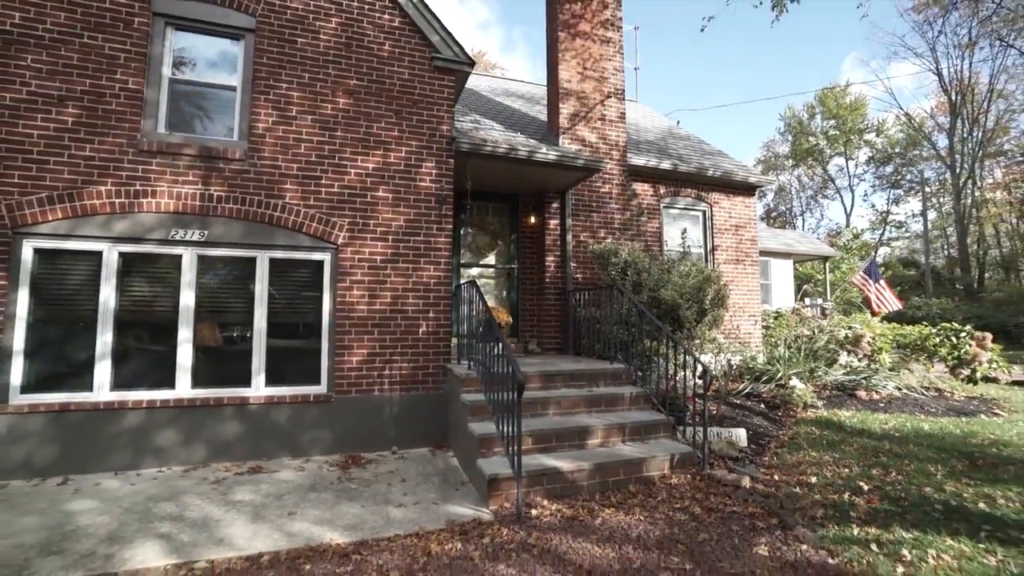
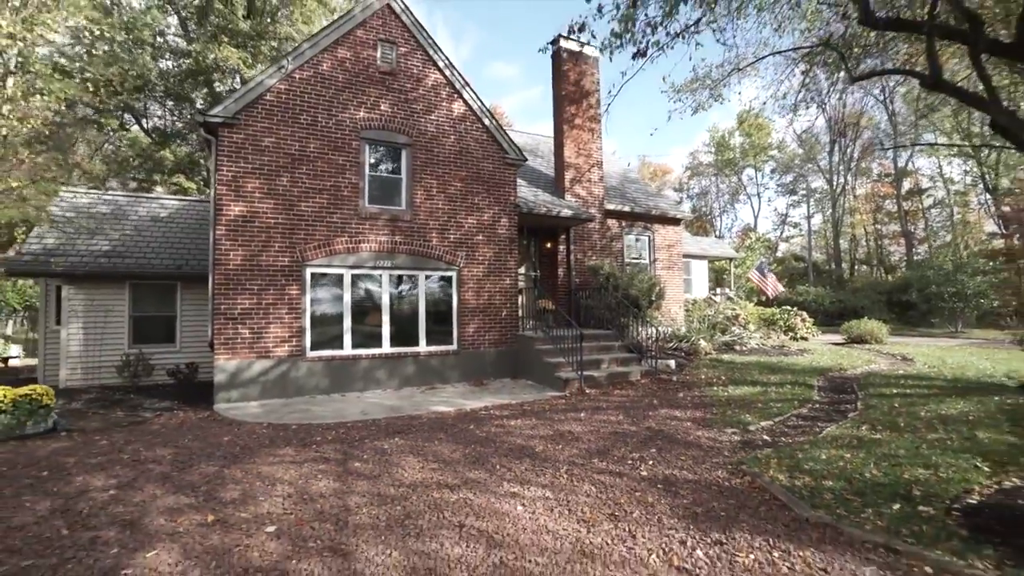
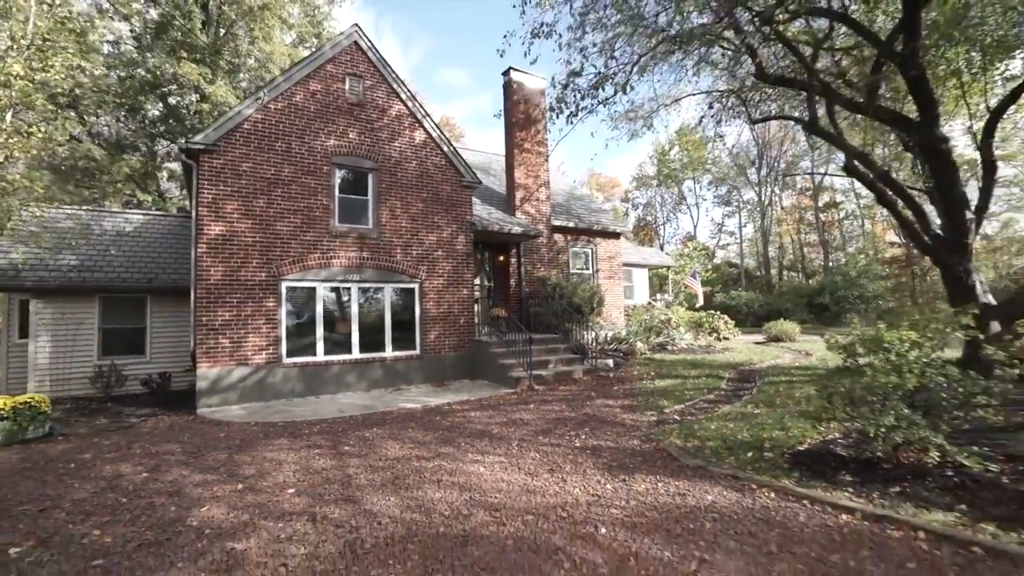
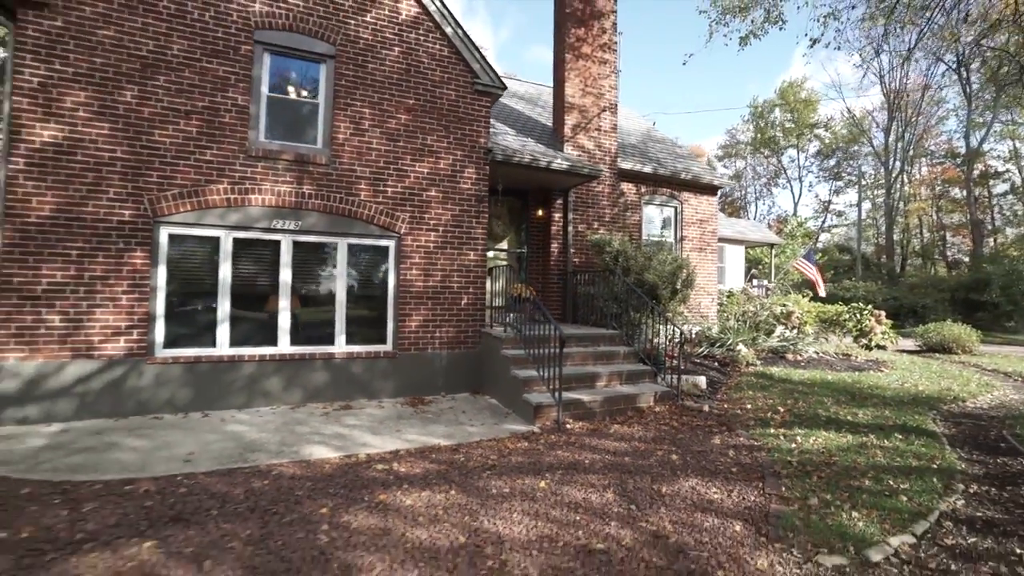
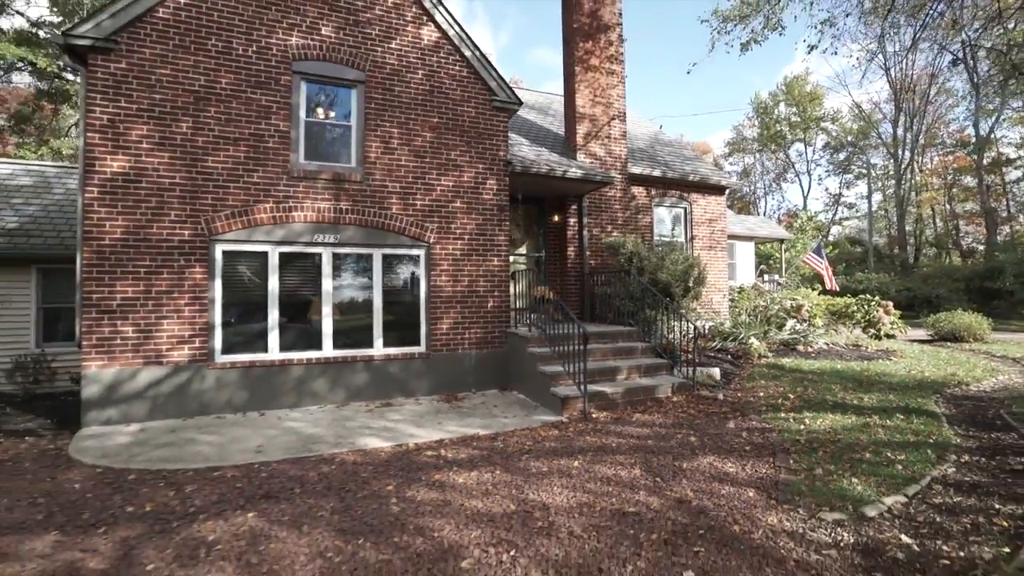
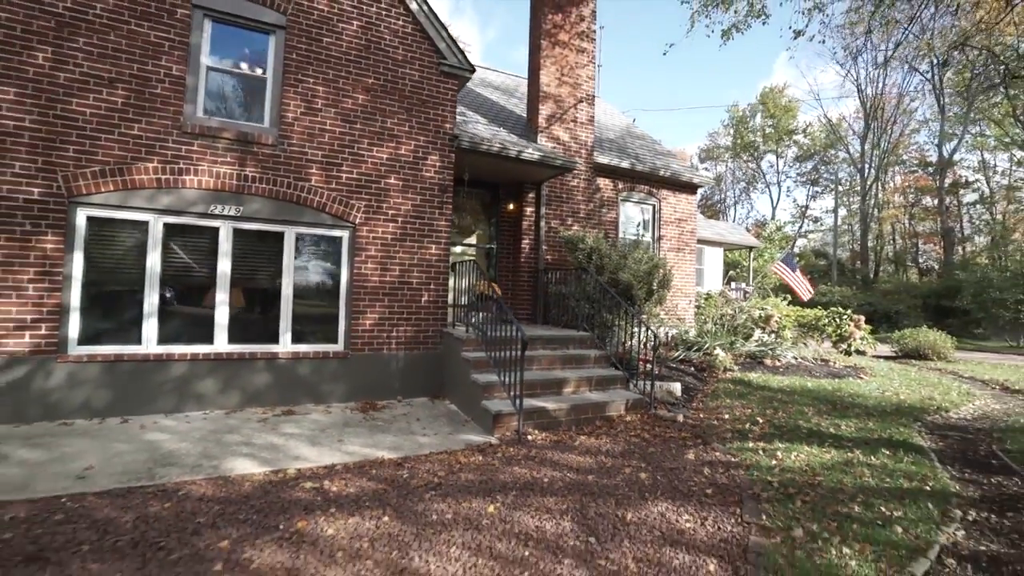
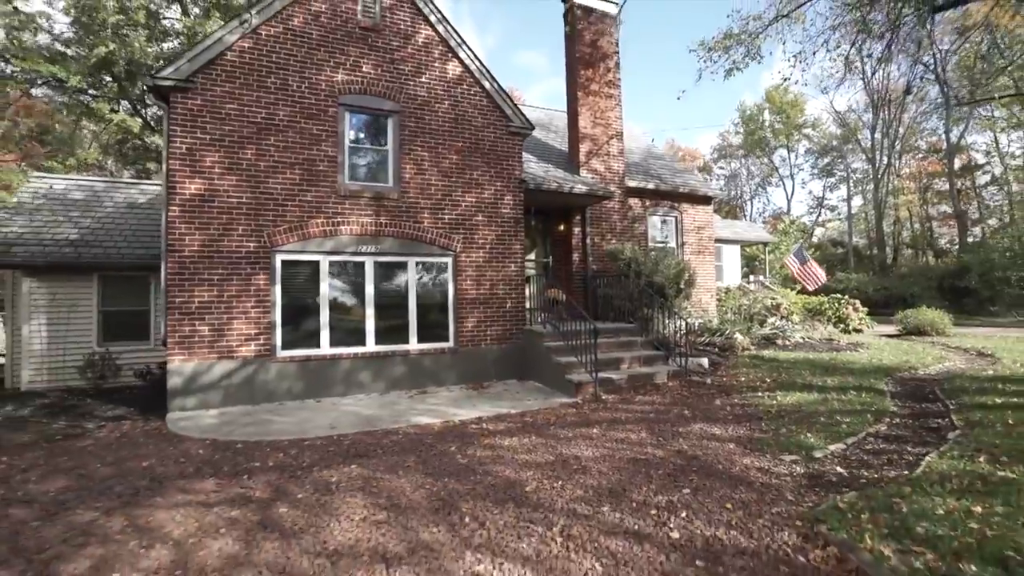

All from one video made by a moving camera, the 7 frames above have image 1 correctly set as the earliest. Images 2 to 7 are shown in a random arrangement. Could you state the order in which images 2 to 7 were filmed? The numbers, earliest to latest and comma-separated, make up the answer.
6, 4, 5, 7, 2, 3
